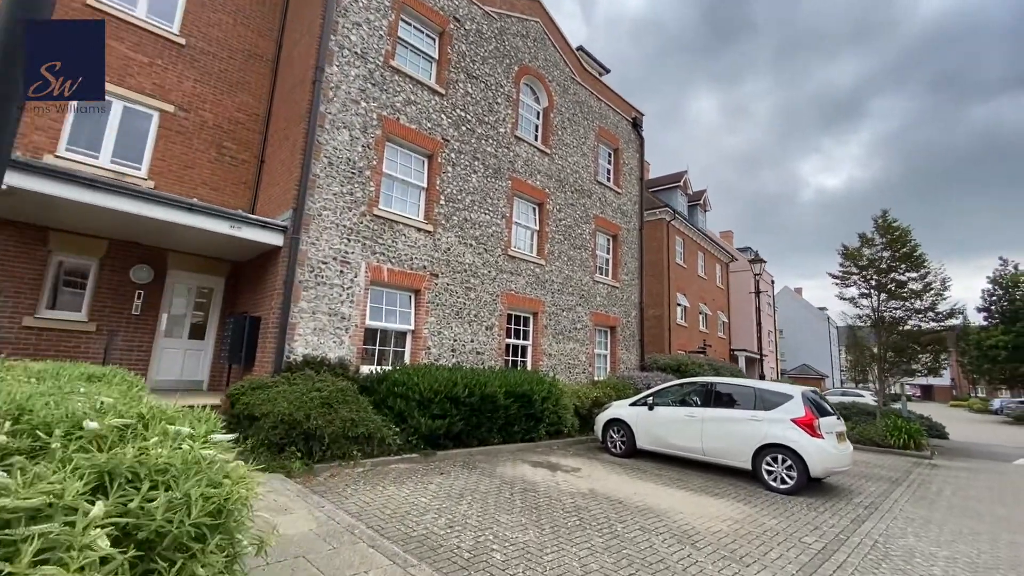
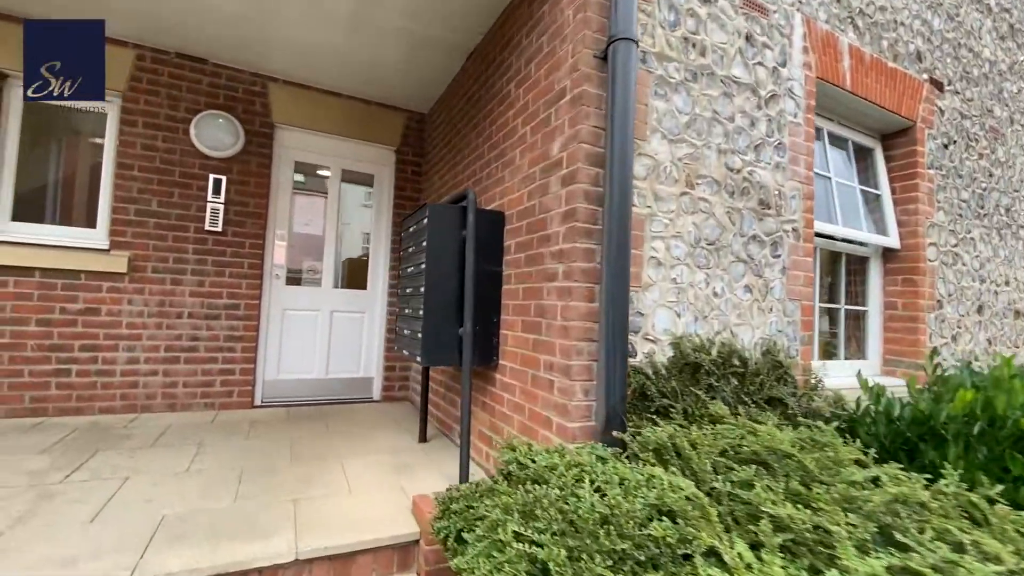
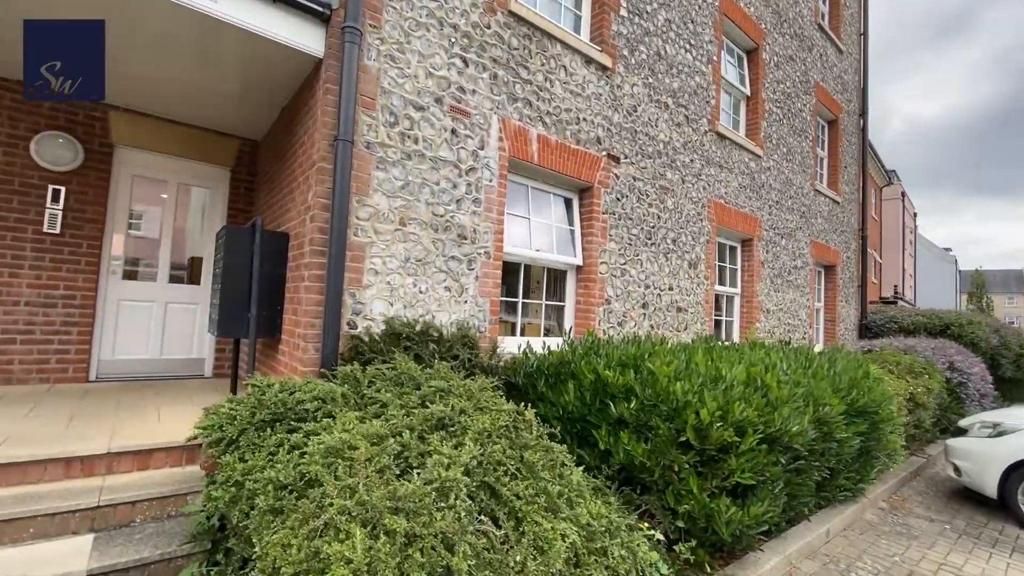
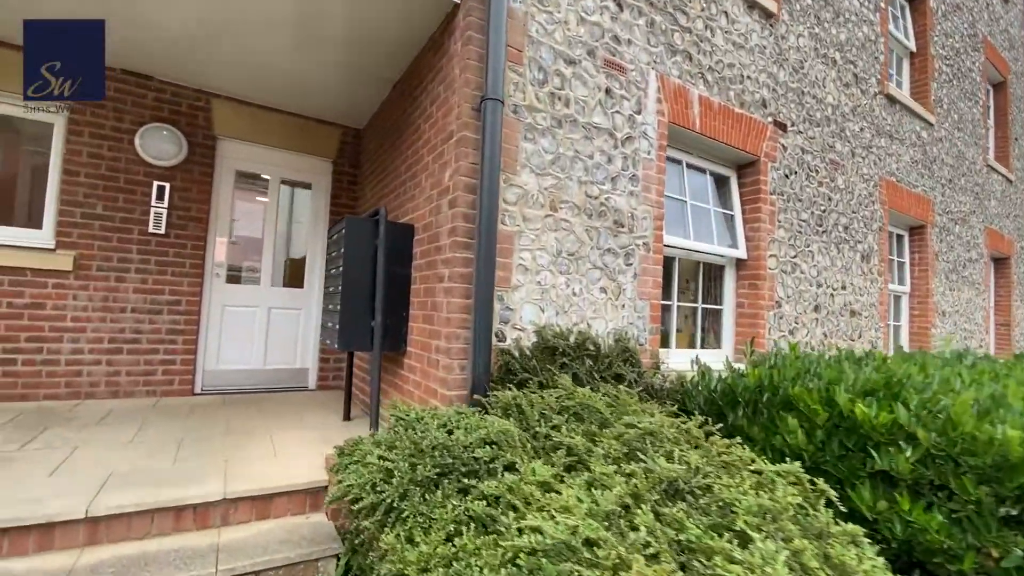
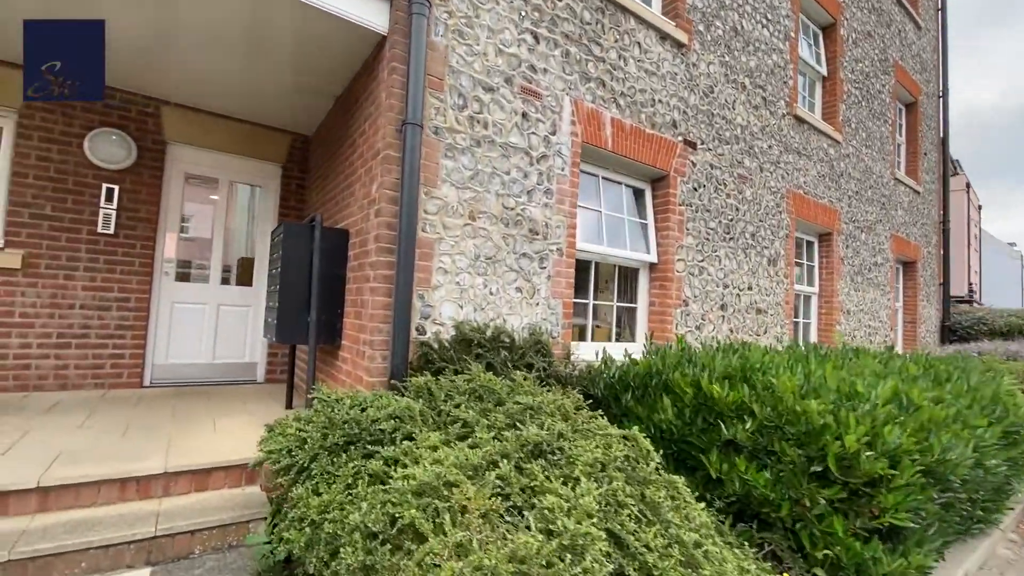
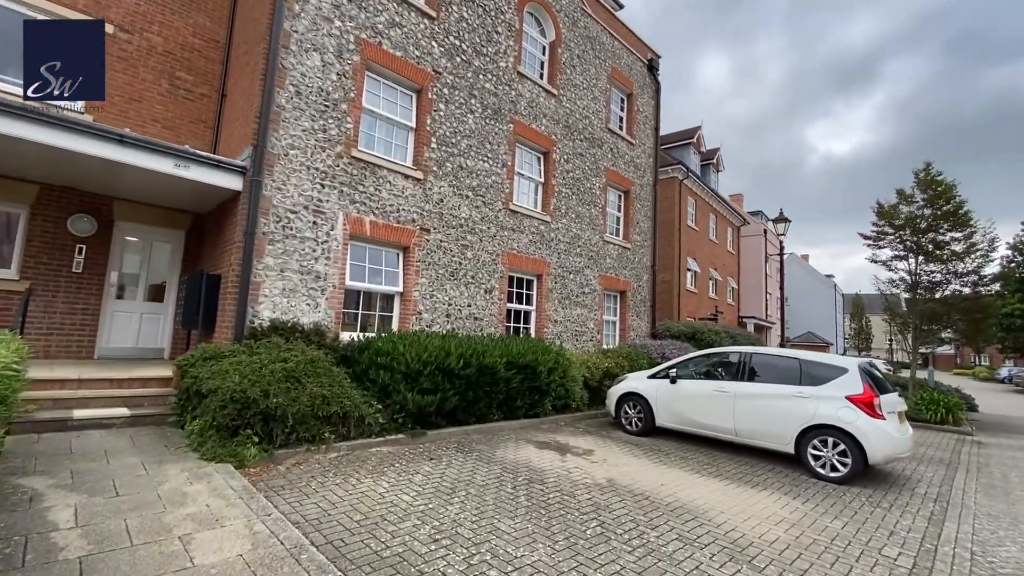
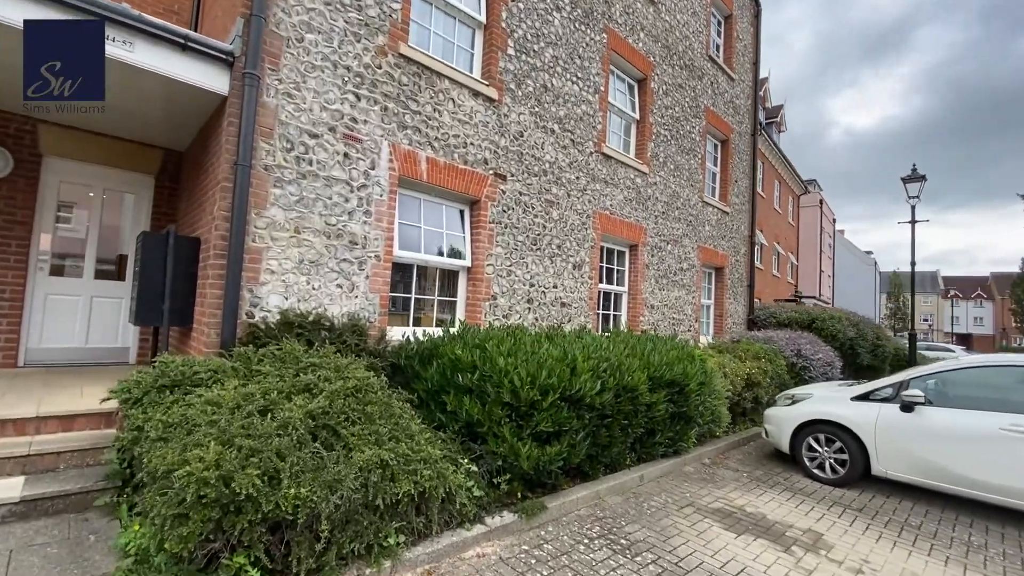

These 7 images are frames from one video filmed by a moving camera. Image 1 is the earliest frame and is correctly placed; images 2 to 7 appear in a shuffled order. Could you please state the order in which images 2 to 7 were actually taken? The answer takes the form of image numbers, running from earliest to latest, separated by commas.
6, 7, 3, 5, 4, 2
